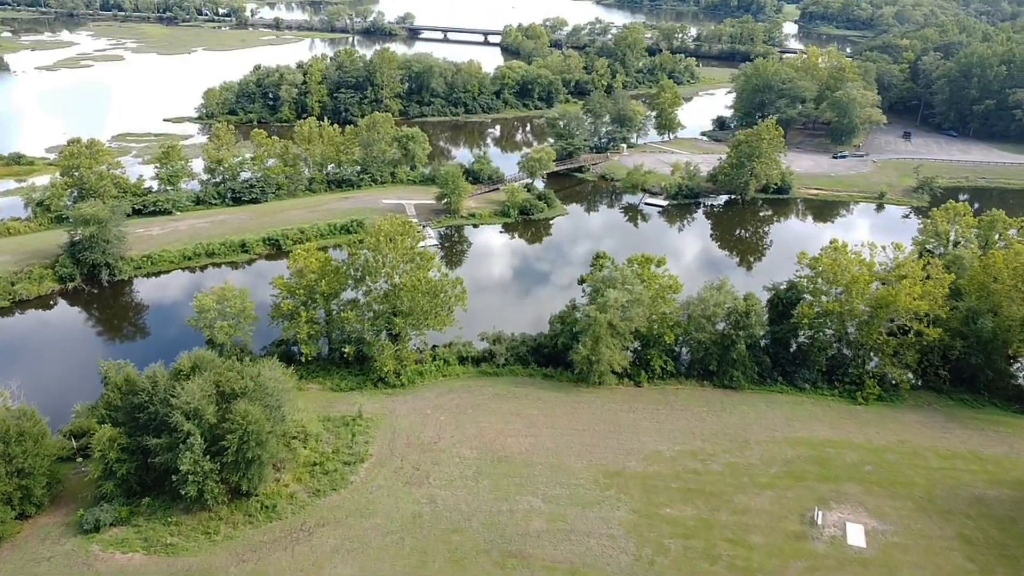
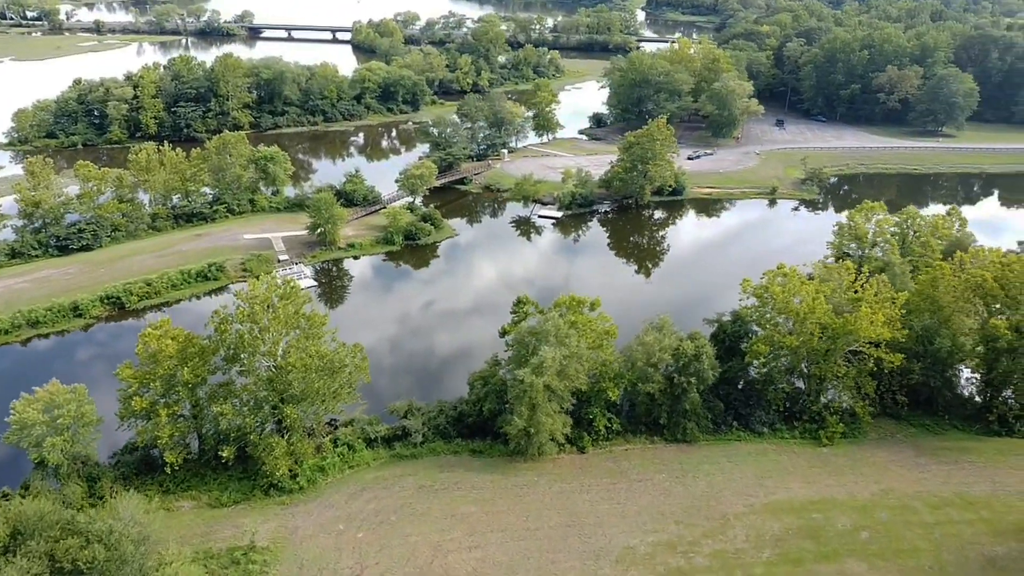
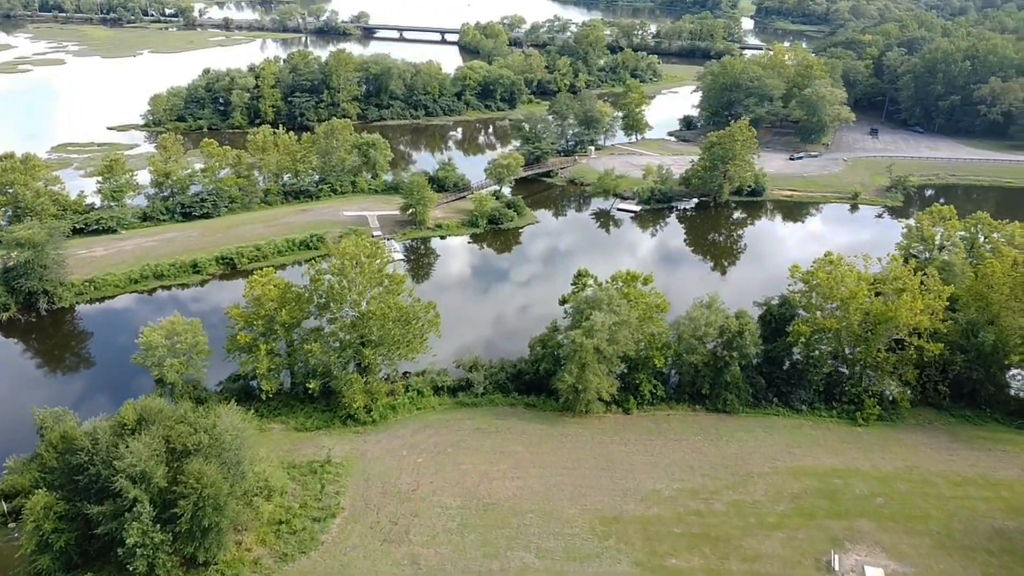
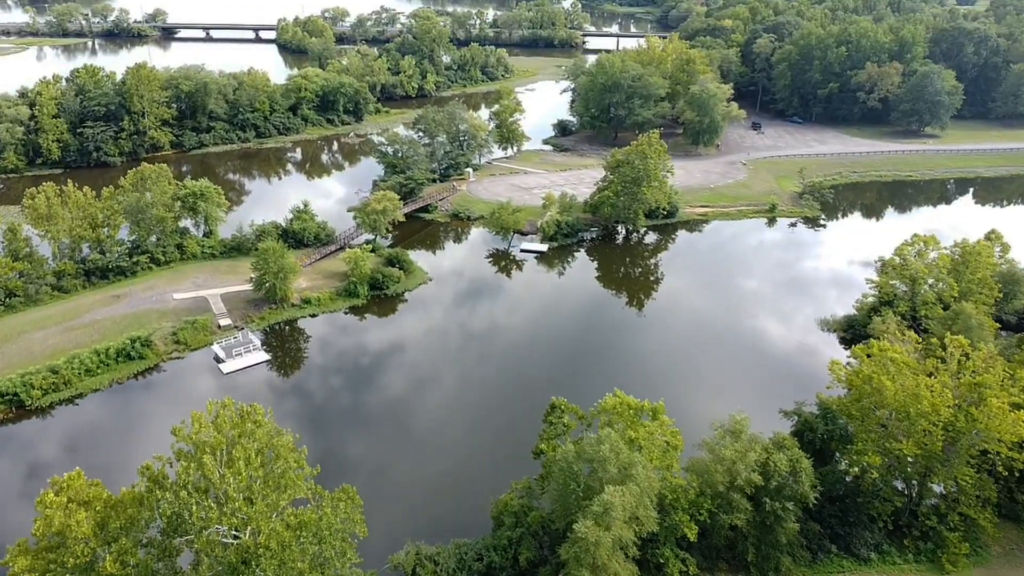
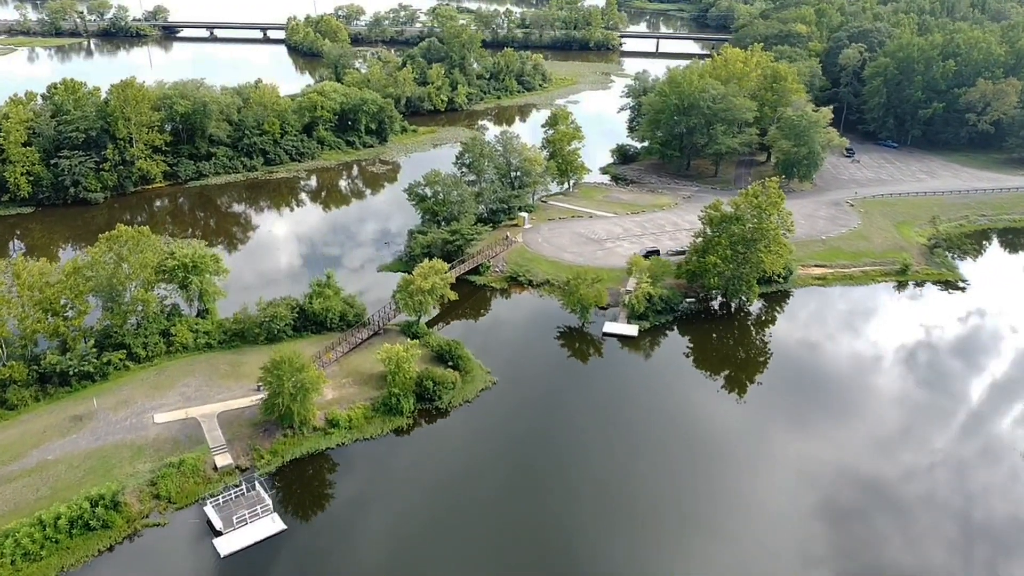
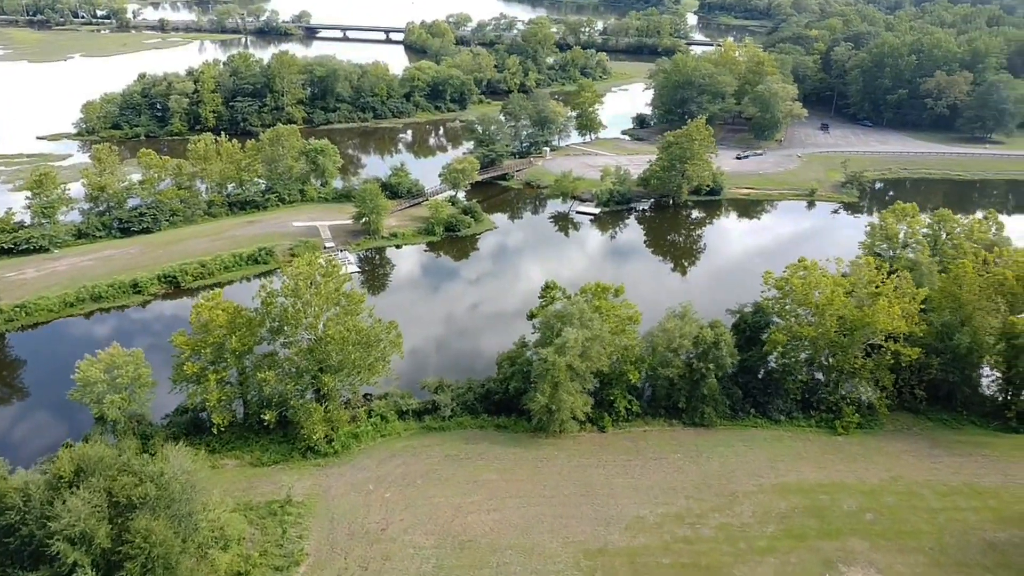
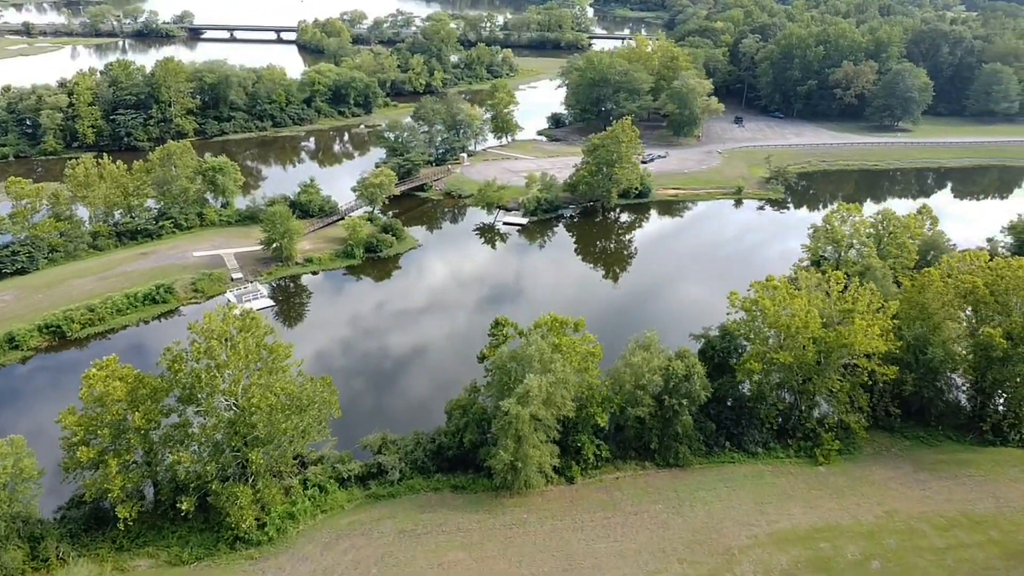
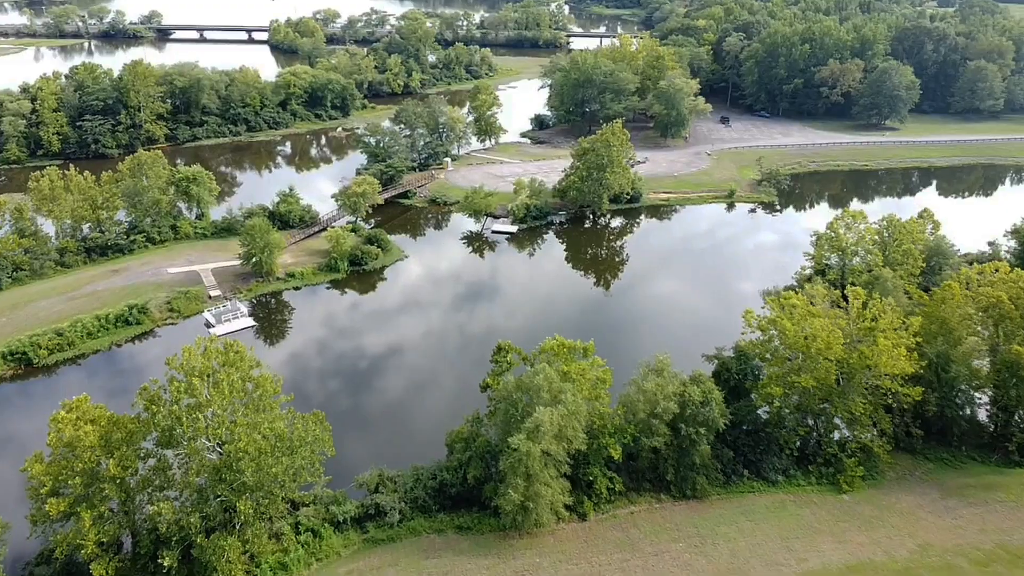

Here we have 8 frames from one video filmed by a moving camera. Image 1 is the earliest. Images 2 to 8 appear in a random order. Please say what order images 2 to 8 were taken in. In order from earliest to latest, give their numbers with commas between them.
3, 6, 2, 7, 8, 4, 5
